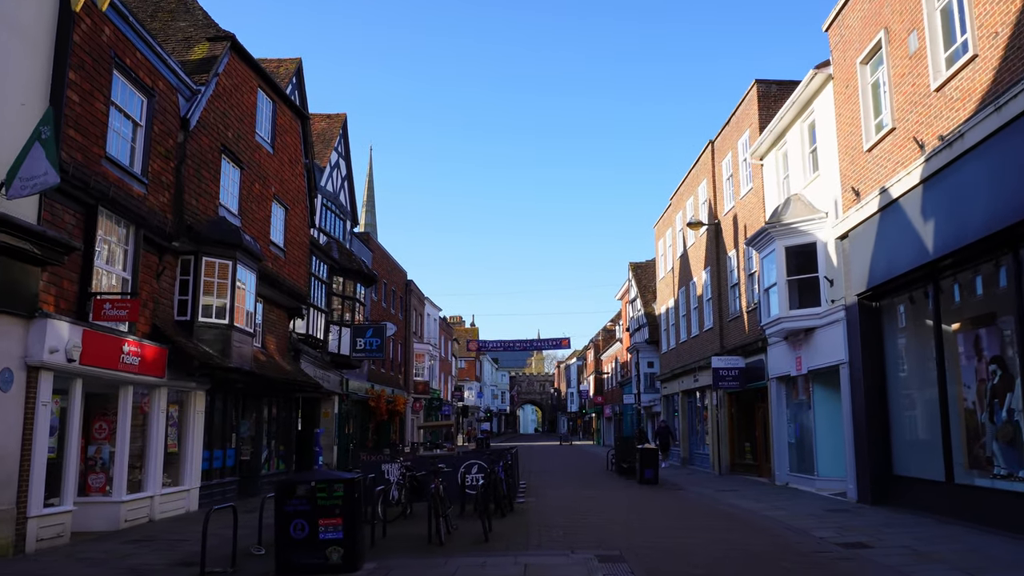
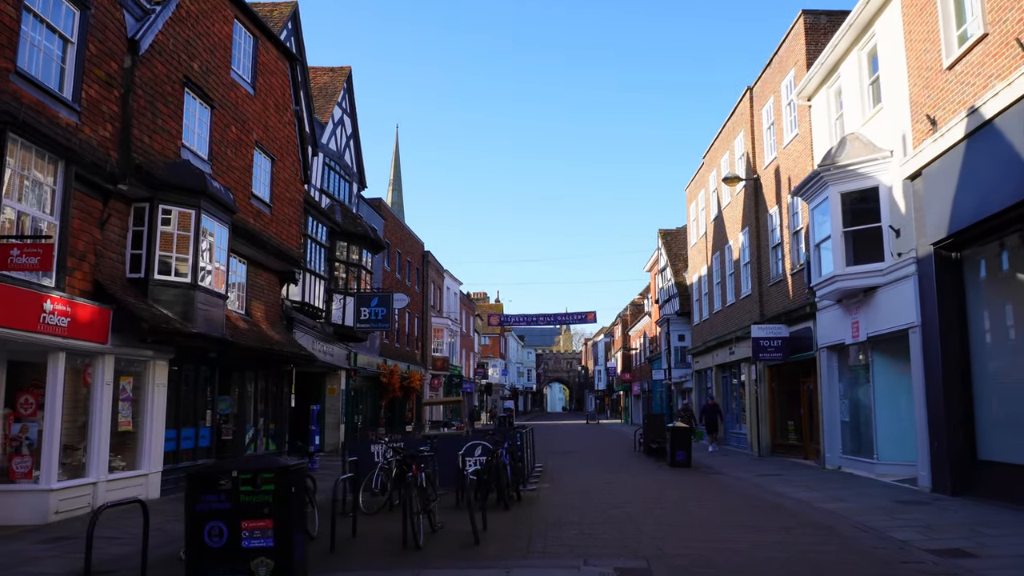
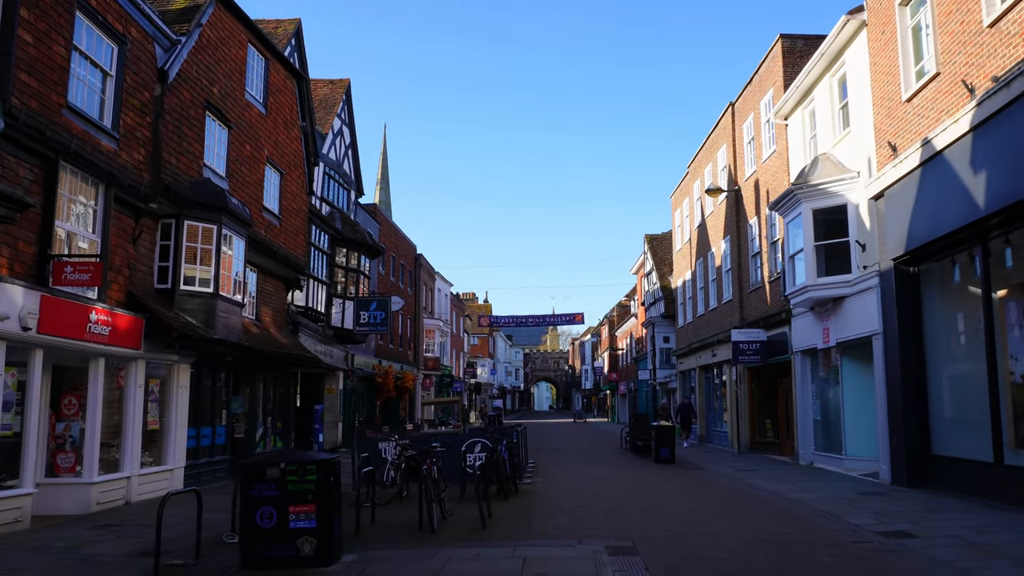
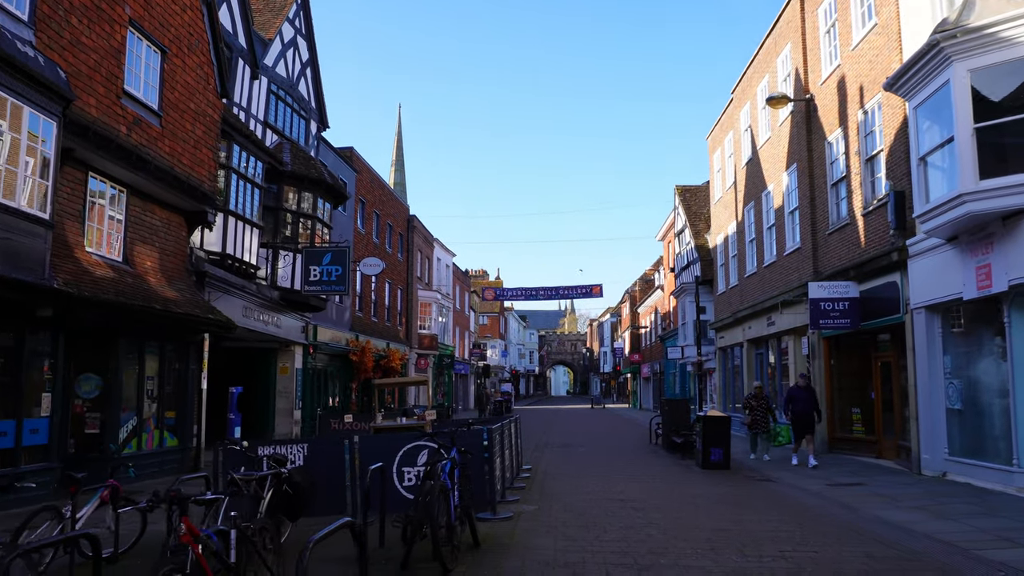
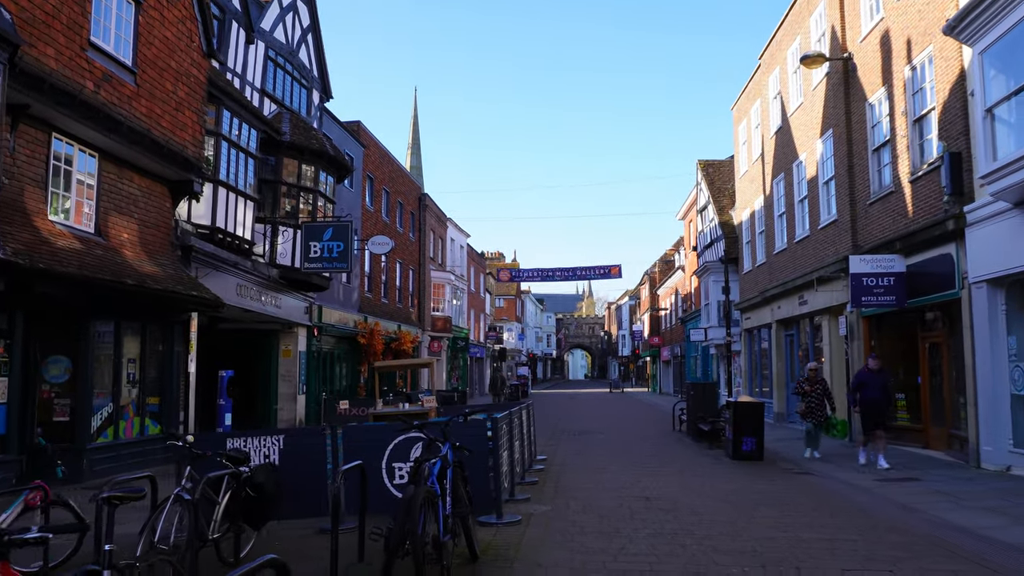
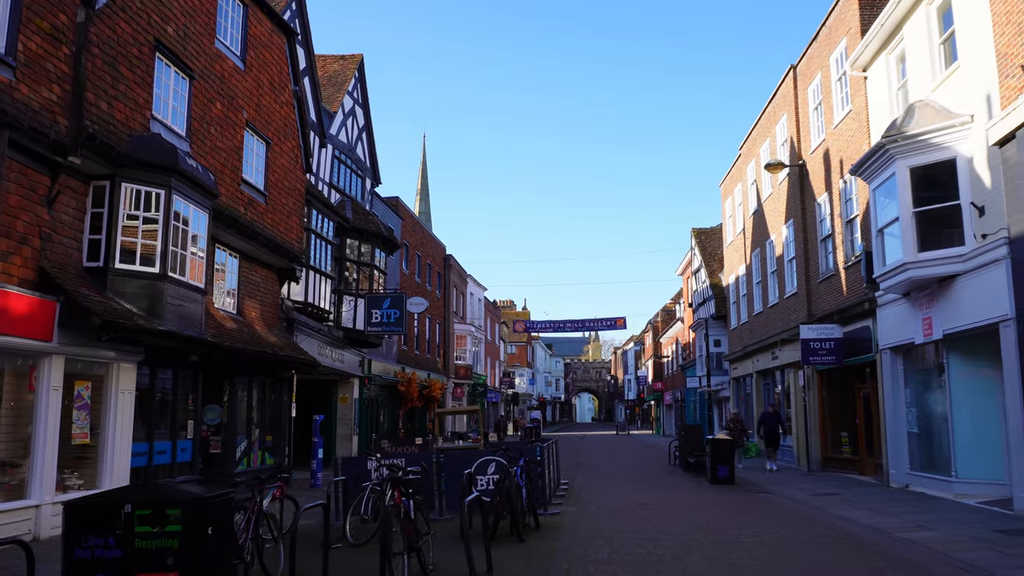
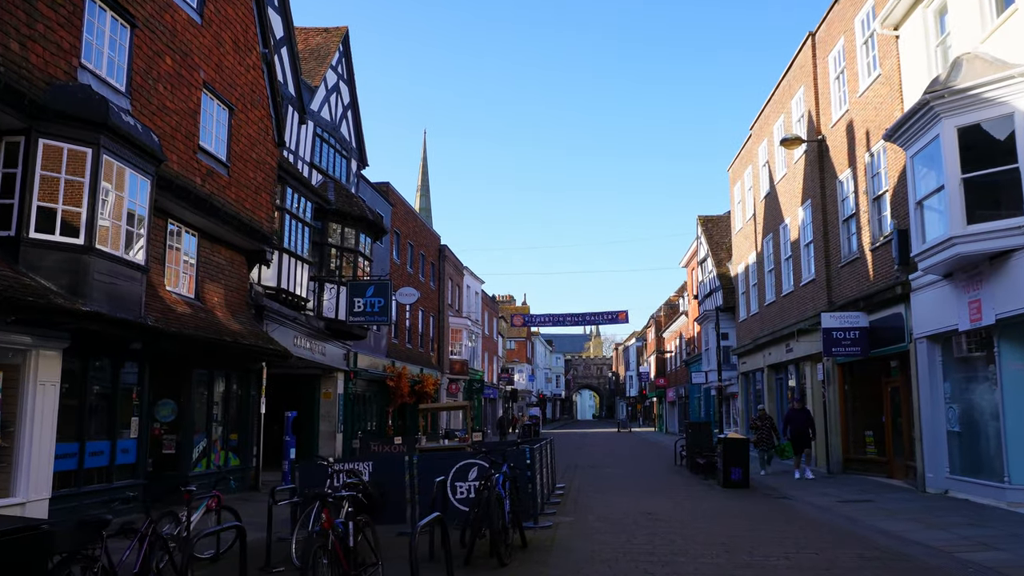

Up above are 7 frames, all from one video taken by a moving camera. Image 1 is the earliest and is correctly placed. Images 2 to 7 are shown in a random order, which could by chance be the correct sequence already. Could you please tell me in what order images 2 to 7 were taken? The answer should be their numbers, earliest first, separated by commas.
3, 2, 6, 7, 4, 5
